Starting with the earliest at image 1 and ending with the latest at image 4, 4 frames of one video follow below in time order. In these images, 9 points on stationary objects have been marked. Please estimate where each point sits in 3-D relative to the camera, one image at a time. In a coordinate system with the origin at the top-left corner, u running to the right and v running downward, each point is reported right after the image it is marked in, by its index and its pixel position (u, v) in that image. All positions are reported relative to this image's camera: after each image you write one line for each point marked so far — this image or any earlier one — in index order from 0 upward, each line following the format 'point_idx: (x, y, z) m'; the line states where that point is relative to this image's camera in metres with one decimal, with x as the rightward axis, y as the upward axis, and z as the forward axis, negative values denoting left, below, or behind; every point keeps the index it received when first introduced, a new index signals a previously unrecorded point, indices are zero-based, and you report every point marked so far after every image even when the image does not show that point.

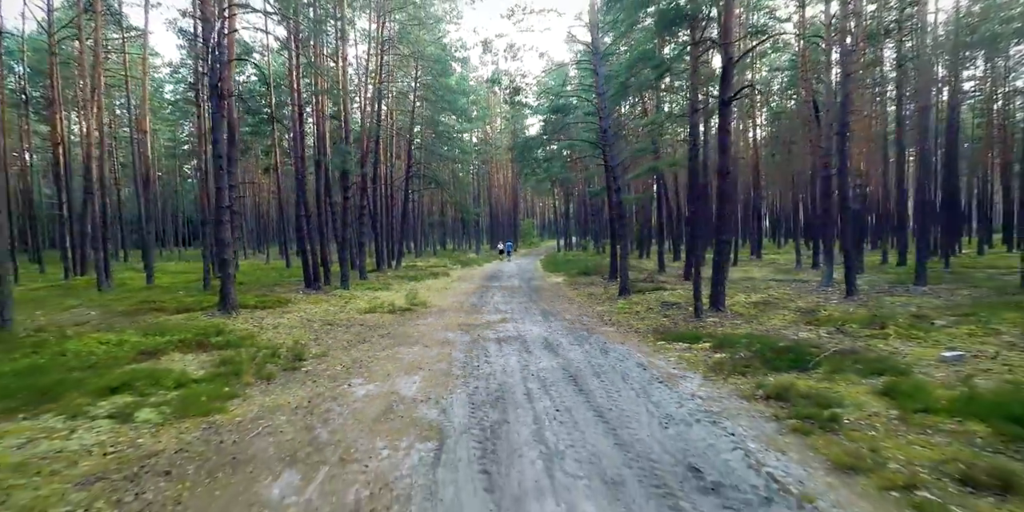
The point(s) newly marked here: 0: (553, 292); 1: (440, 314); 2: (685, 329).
0: (+1.3, -1.2, +16.2) m
1: (-1.8, -1.4, +12.2) m
2: (+3.2, -1.4, +9.4) m
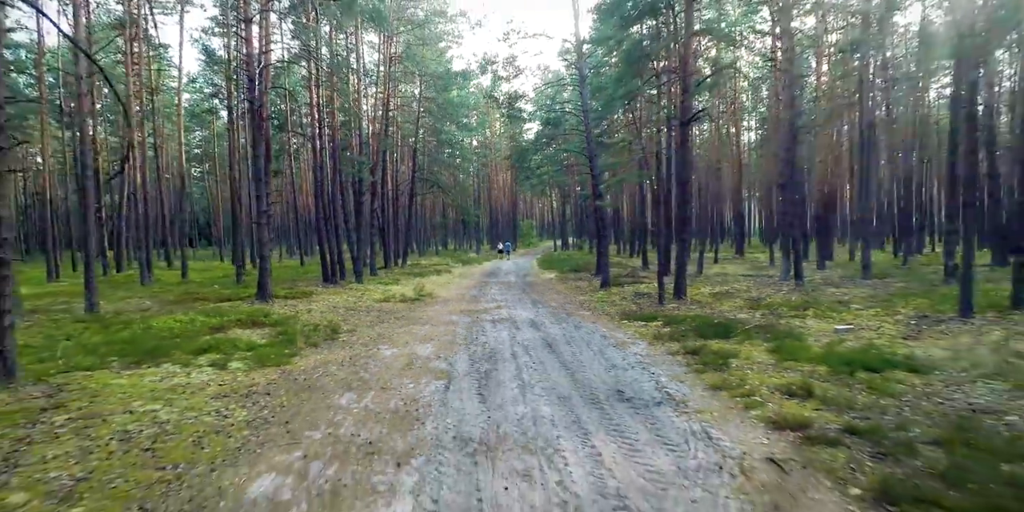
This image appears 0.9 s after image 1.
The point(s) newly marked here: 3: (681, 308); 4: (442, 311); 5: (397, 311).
0: (+1.1, -1.1, +18.3) m
1: (-1.9, -1.3, +14.2) m
2: (+3.0, -1.3, +11.4) m
3: (+4.0, -1.2, +11.9) m
4: (-1.8, -1.4, +12.8) m
5: (-2.9, -1.4, +12.7) m
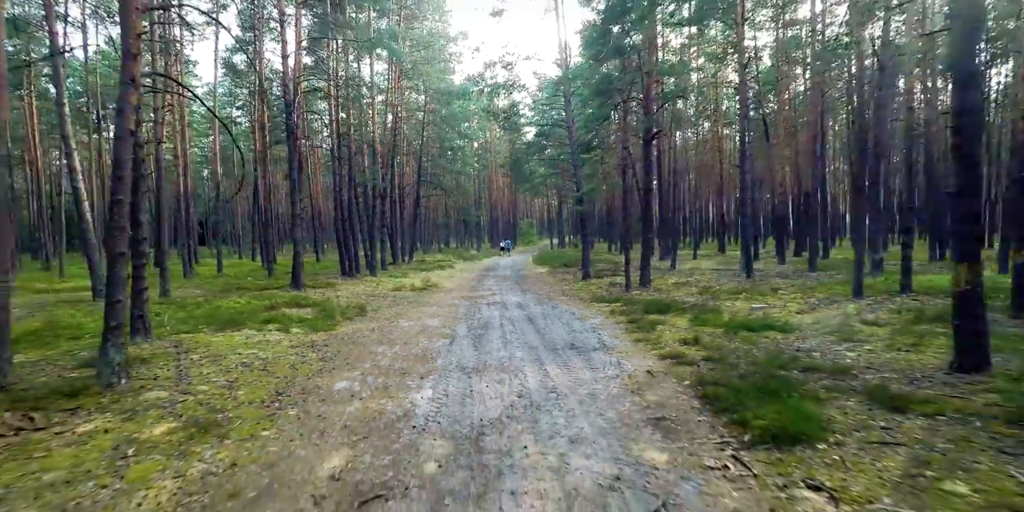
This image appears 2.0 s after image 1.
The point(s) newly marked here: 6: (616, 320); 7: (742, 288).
0: (+0.9, -0.9, +20.9) m
1: (-2.2, -1.2, +16.9) m
2: (+2.8, -1.1, +14.0) m
3: (+3.7, -1.1, +14.5) m
4: (-2.1, -1.3, +15.5) m
5: (-3.1, -1.3, +15.3) m
6: (+2.2, -1.4, +10.7) m
7: (+6.8, -1.0, +14.9) m
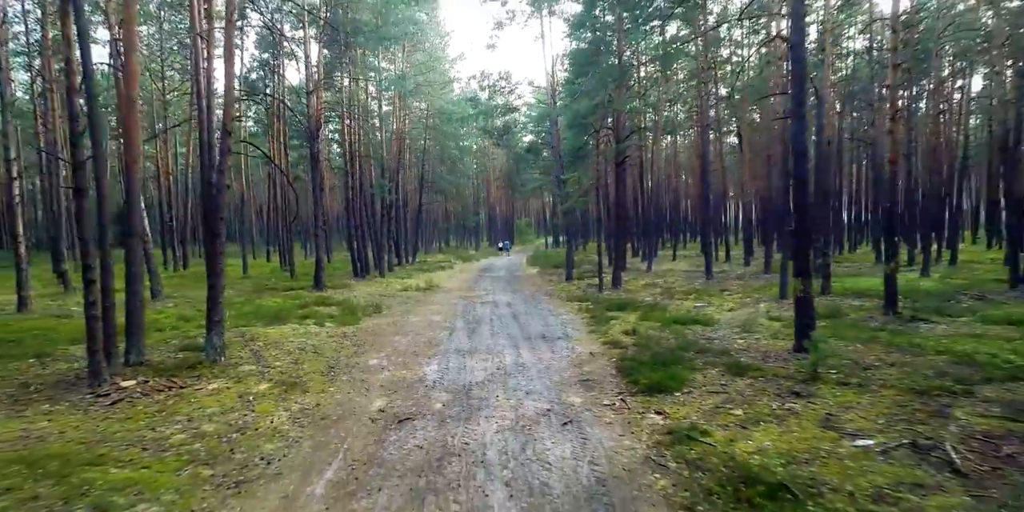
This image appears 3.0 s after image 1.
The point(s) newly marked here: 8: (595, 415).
0: (+0.6, -1.1, +23.6) m
1: (-2.5, -1.4, +19.6) m
2: (+2.4, -1.4, +16.8) m
3: (+3.4, -1.3, +17.3) m
4: (-2.4, -1.5, +18.2) m
5: (-3.4, -1.5, +18.1) m
6: (+1.9, -1.6, +13.5) m
7: (+6.4, -1.2, +17.6) m
8: (+1.1, -2.0, +6.5) m
